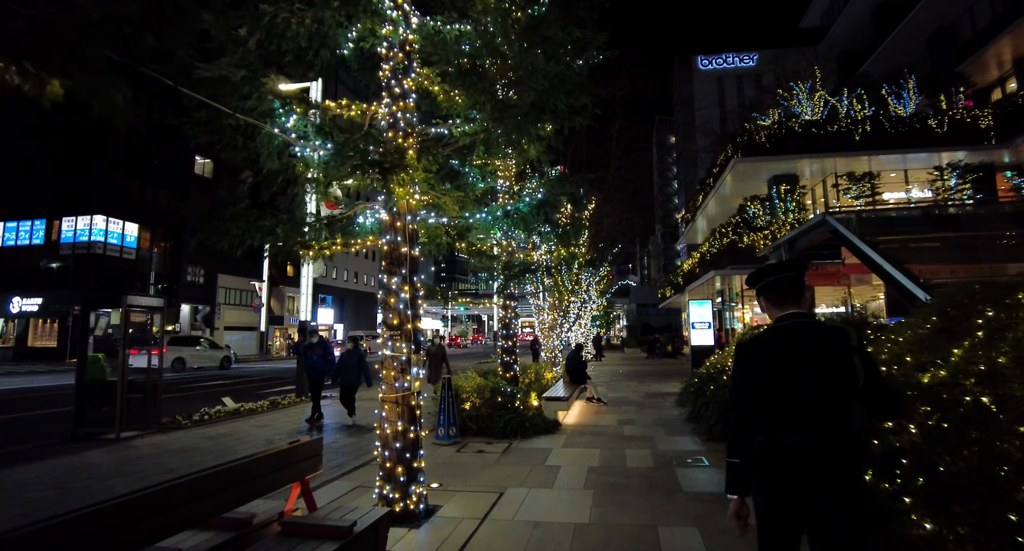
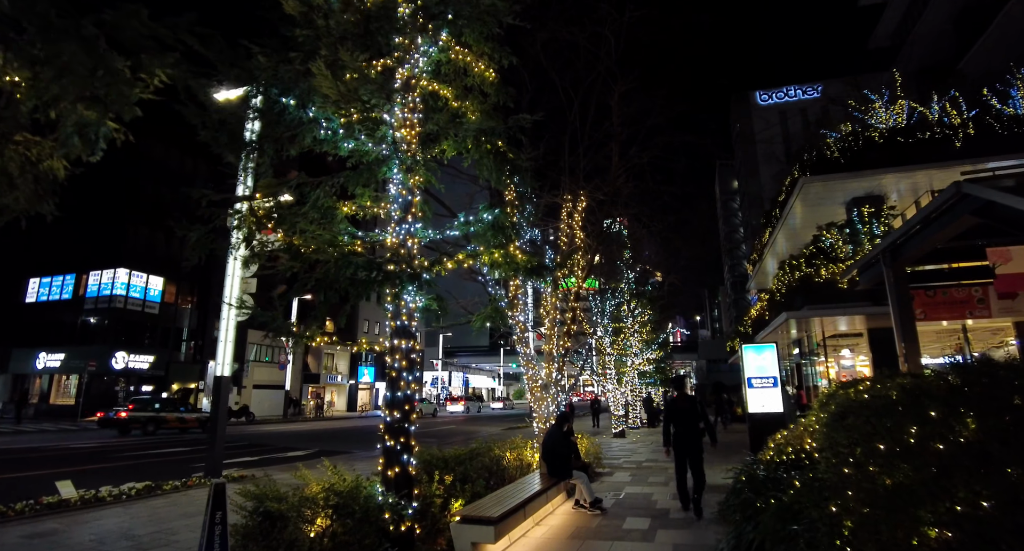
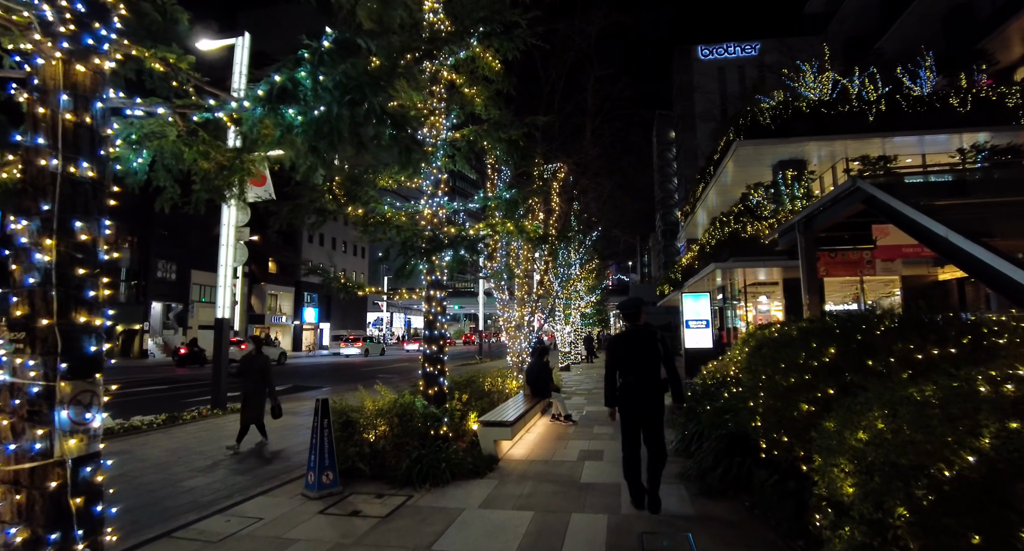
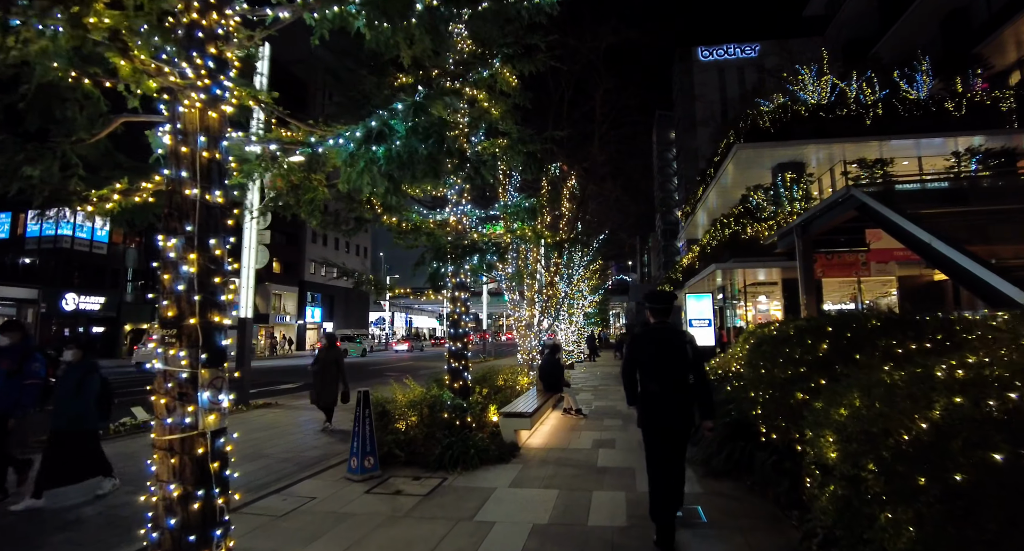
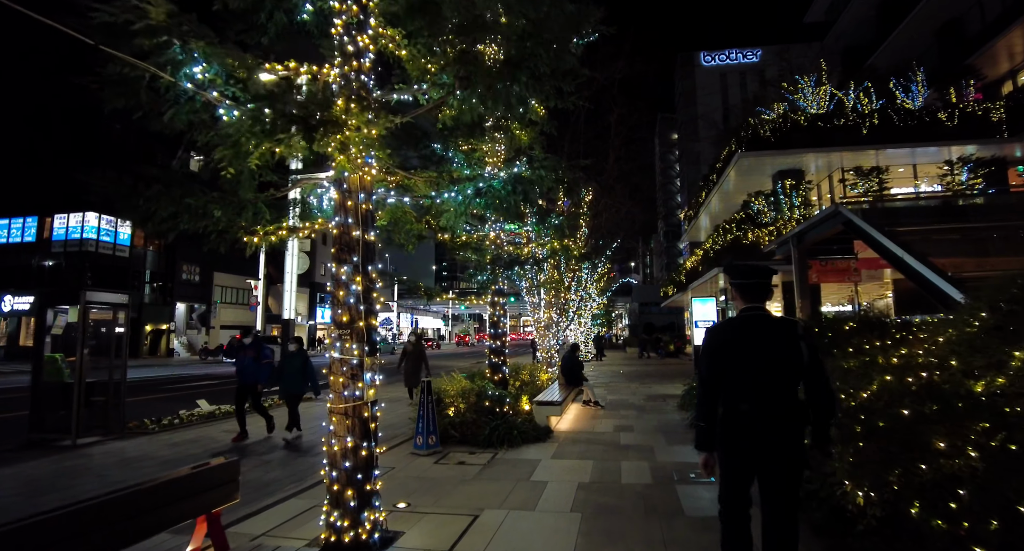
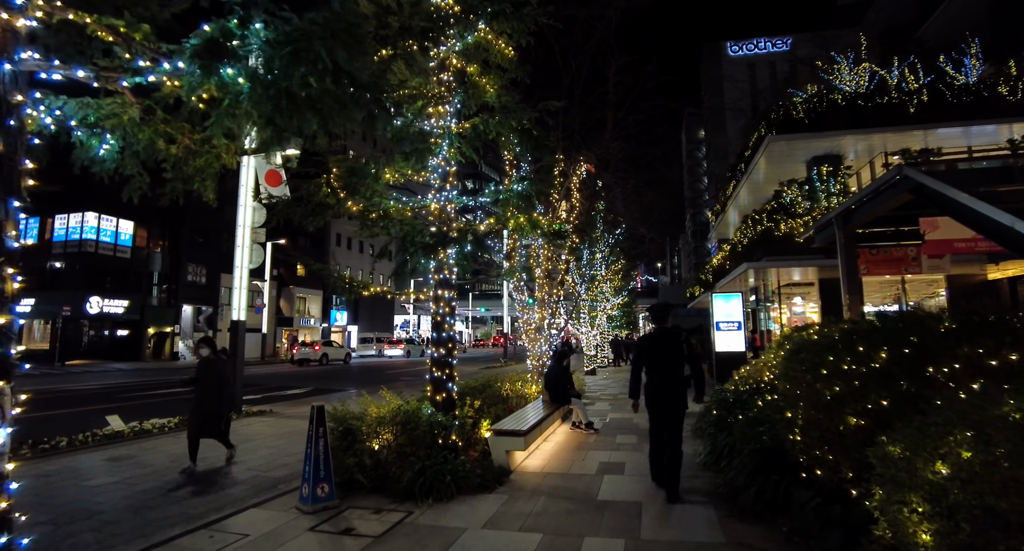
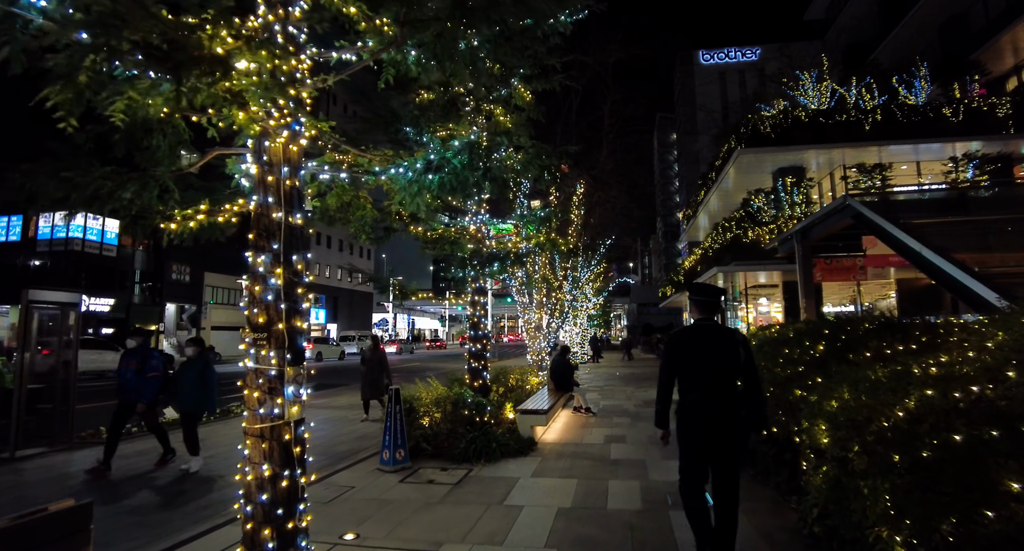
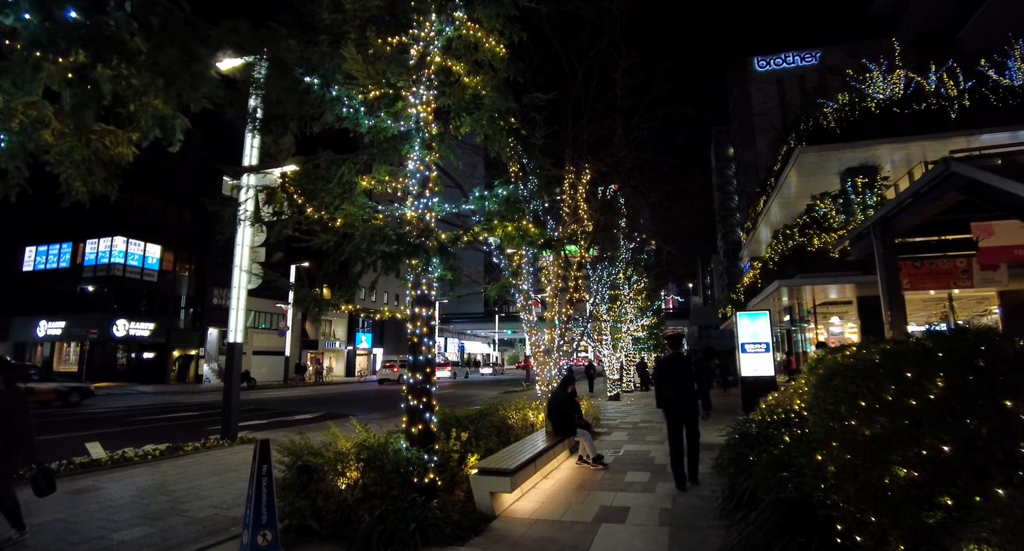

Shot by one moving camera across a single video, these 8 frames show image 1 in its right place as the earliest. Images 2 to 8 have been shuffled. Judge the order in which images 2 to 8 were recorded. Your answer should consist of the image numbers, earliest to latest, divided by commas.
5, 7, 4, 3, 6, 8, 2
